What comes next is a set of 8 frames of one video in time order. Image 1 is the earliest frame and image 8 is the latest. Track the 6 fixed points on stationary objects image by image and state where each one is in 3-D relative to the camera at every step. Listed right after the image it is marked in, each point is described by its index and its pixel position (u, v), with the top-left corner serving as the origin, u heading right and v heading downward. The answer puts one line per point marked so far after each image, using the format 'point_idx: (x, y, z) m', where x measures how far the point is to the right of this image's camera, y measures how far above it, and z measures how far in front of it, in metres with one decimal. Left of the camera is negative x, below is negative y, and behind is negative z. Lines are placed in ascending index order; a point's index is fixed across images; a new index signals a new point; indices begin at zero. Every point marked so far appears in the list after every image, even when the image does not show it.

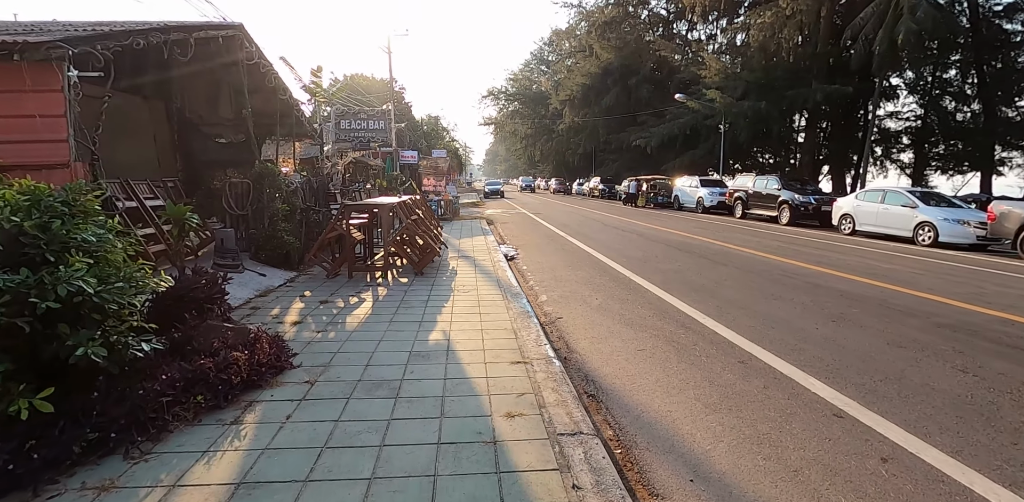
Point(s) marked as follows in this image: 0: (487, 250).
0: (-0.6, 0.0, +12.2) m
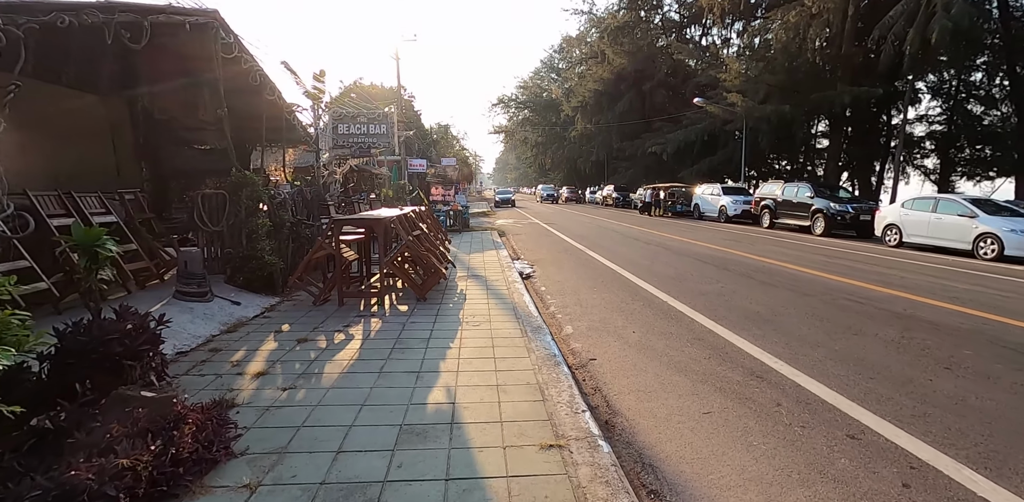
0: (-0.3, -0.4, +10.9) m
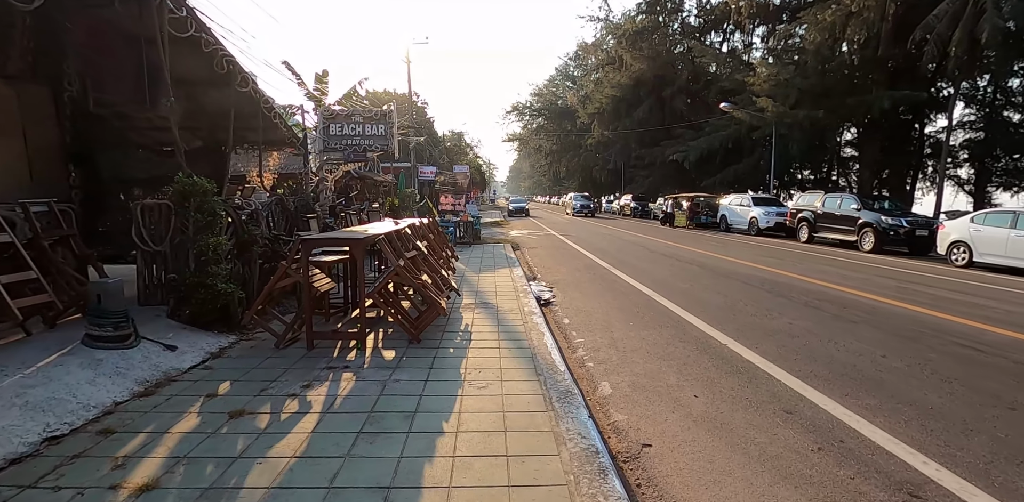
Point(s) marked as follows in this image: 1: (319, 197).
0: (0.0, -0.8, +9.3) m
1: (-4.7, +1.3, +11.8) m
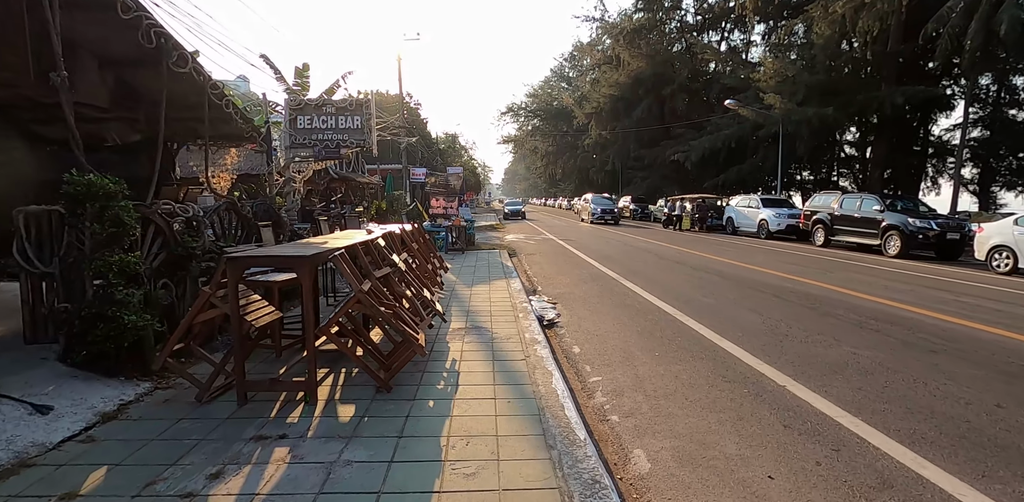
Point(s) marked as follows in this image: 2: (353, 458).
0: (0.0, -1.0, +7.9) m
1: (-4.7, +1.1, +10.3) m
2: (-1.1, -1.4, +3.4) m
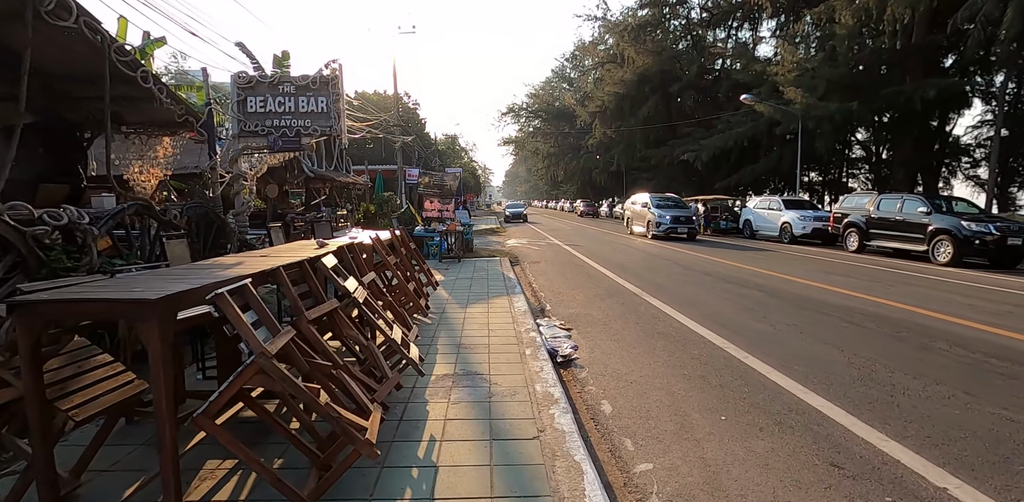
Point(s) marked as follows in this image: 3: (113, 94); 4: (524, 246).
0: (+0.1, -1.1, +6.2) m
1: (-4.7, +0.8, +8.6) m
2: (-1.0, -1.6, +1.6) m
3: (-4.9, +1.9, +6.1) m
4: (+0.5, +0.2, +19.1) m
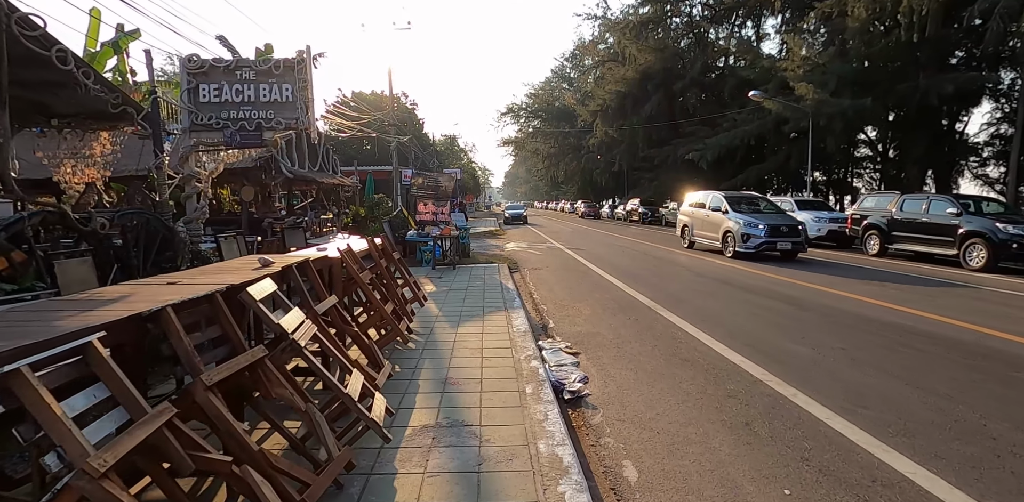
0: (0.0, -1.3, +5.1) m
1: (-4.7, +0.7, +7.6) m
2: (-1.1, -1.7, +0.6) m
3: (-5.0, +1.8, +5.1) m
4: (+0.5, 0.0, +18.0) m
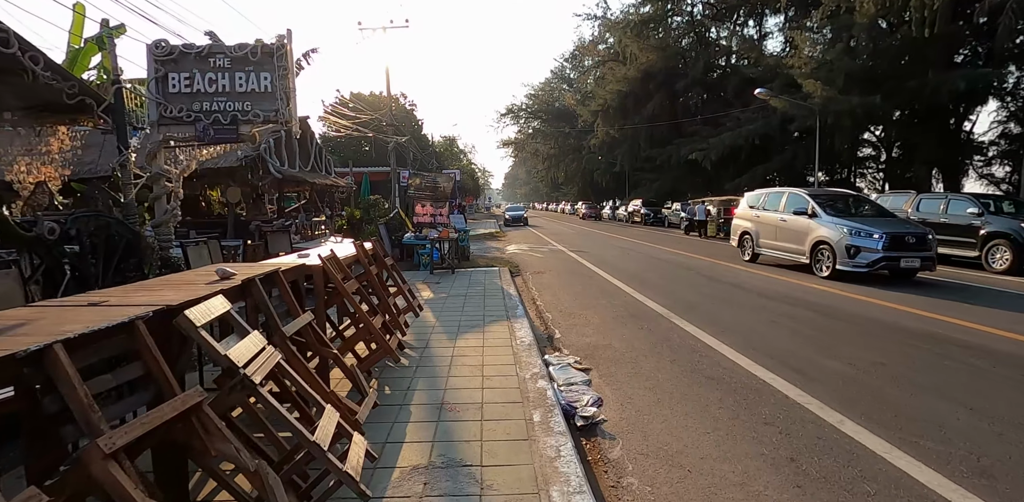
0: (+0.1, -1.4, +4.5) m
1: (-4.7, +0.6, +7.0) m
2: (-1.0, -1.8, 0.0) m
3: (-4.9, +1.7, +4.5) m
4: (+0.5, -0.1, +17.5) m
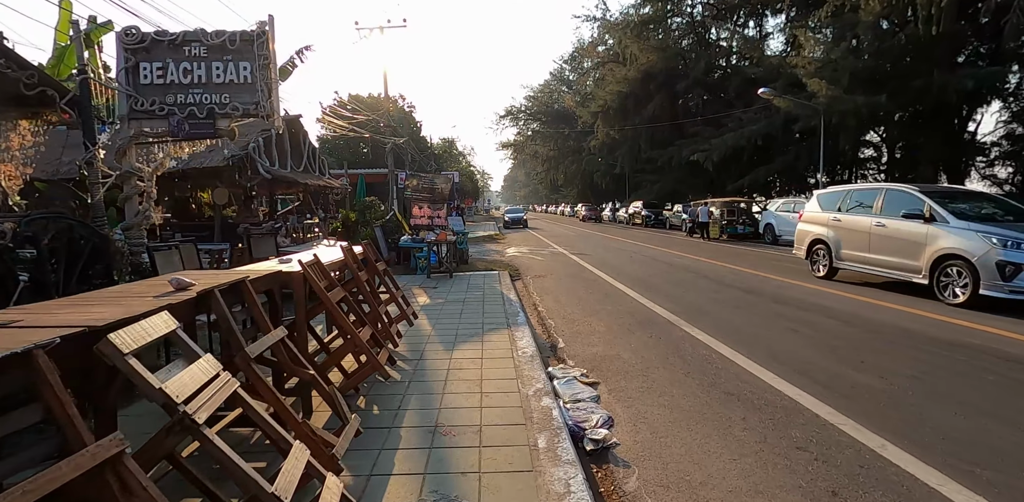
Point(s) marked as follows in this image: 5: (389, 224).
0: (+0.1, -1.4, +4.1) m
1: (-4.7, +0.5, +6.5) m
2: (-1.0, -1.8, -0.4) m
3: (-4.9, +1.6, +4.0) m
4: (+0.5, -0.2, +17.0) m
5: (-3.7, +0.8, +14.9) m
